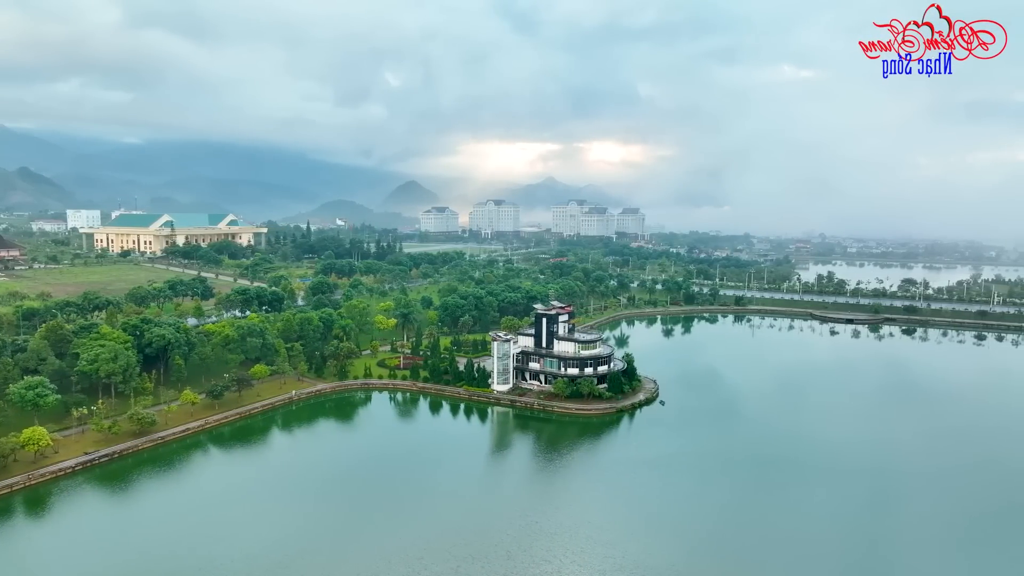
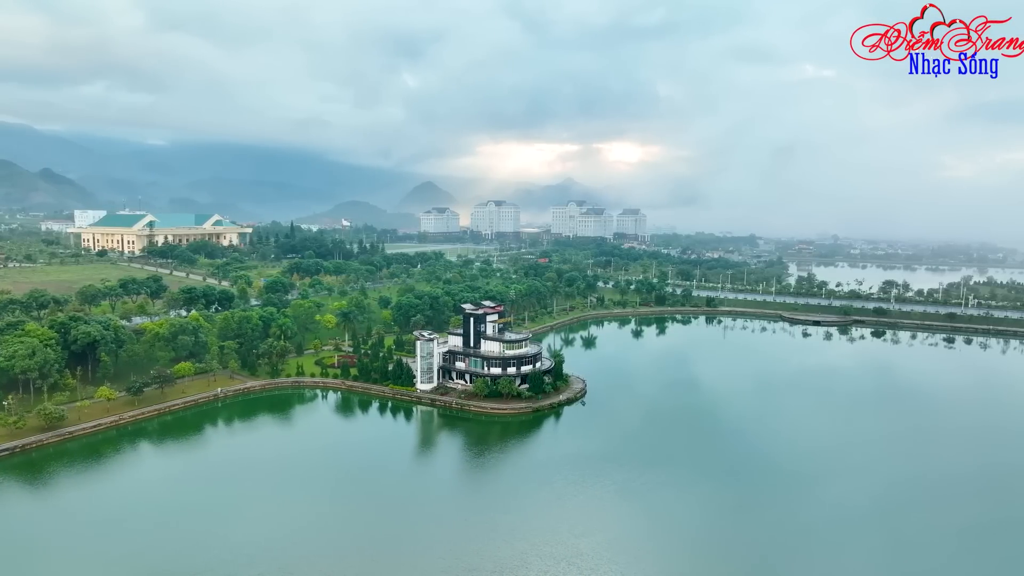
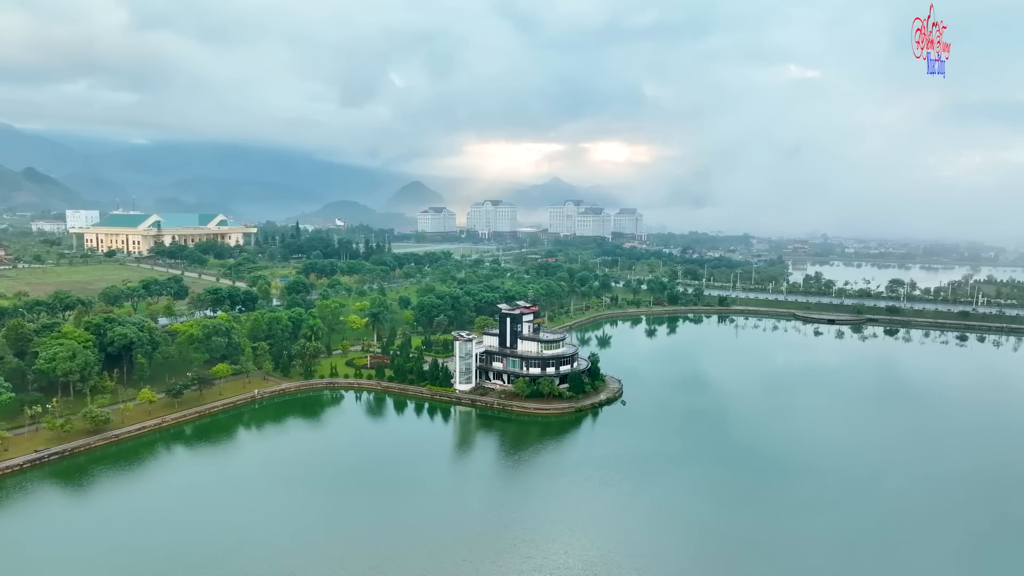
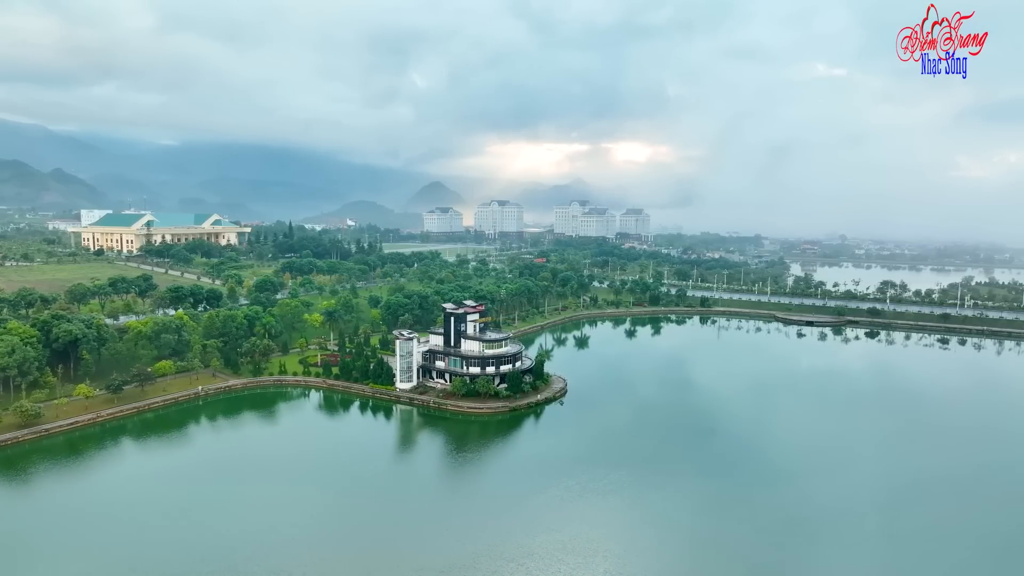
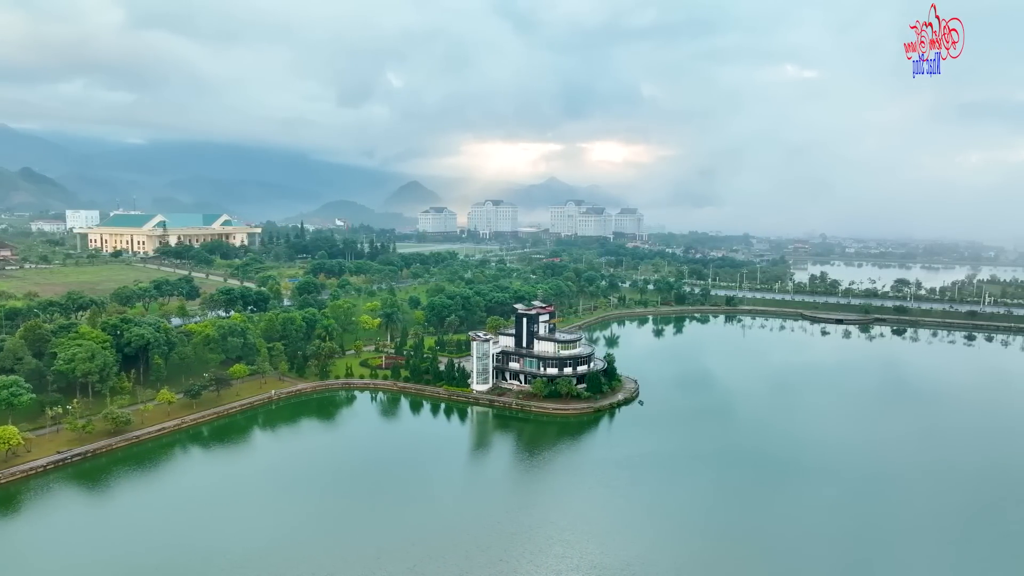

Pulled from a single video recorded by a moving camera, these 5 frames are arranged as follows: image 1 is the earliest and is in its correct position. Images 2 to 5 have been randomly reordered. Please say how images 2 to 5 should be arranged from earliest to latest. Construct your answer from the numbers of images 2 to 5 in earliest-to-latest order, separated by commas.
5, 3, 2, 4
